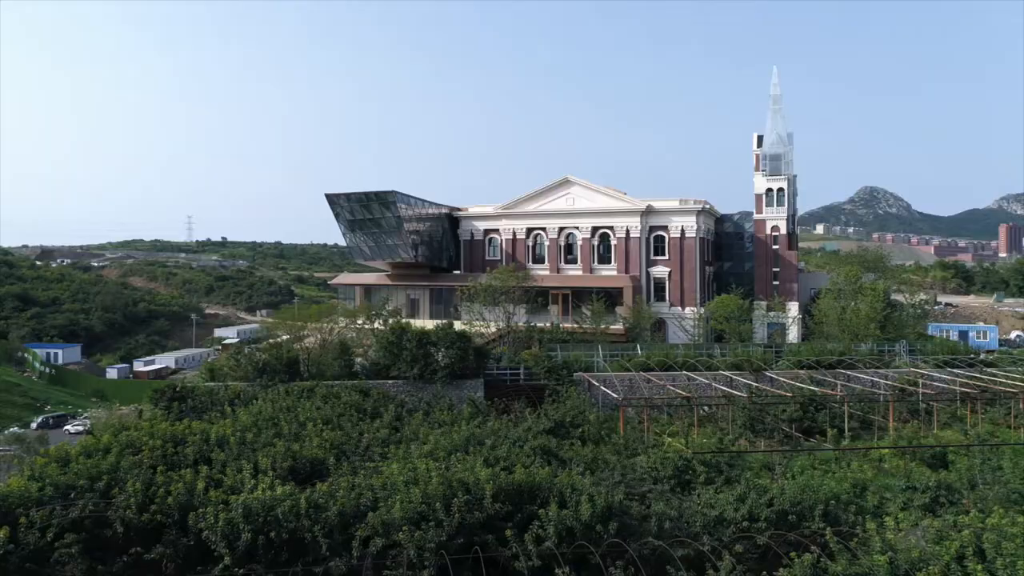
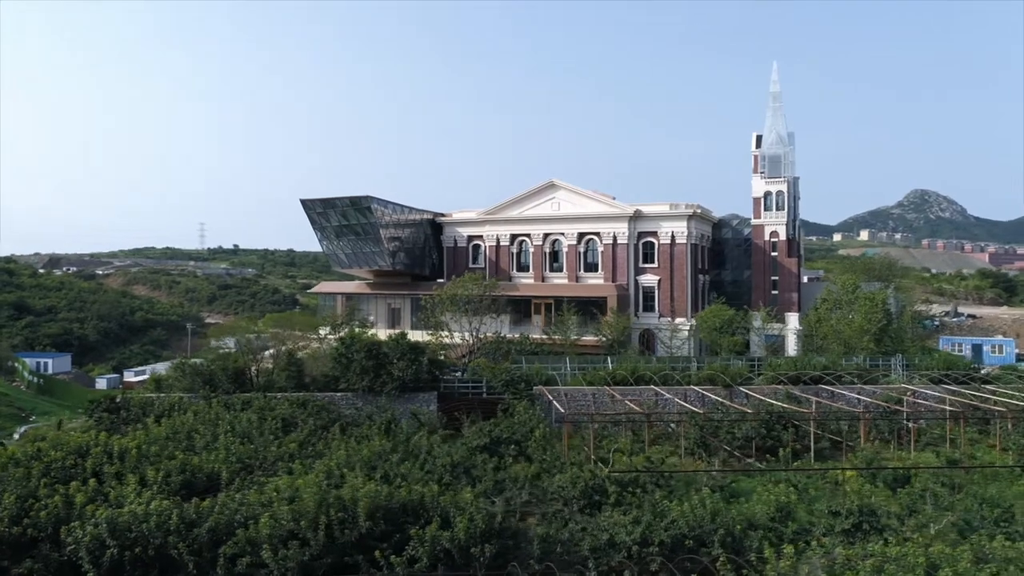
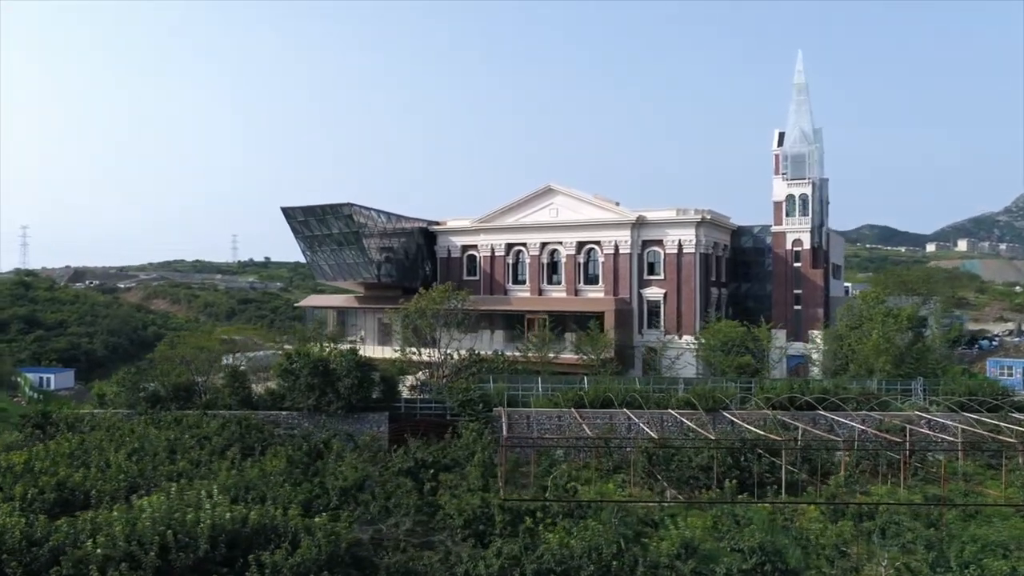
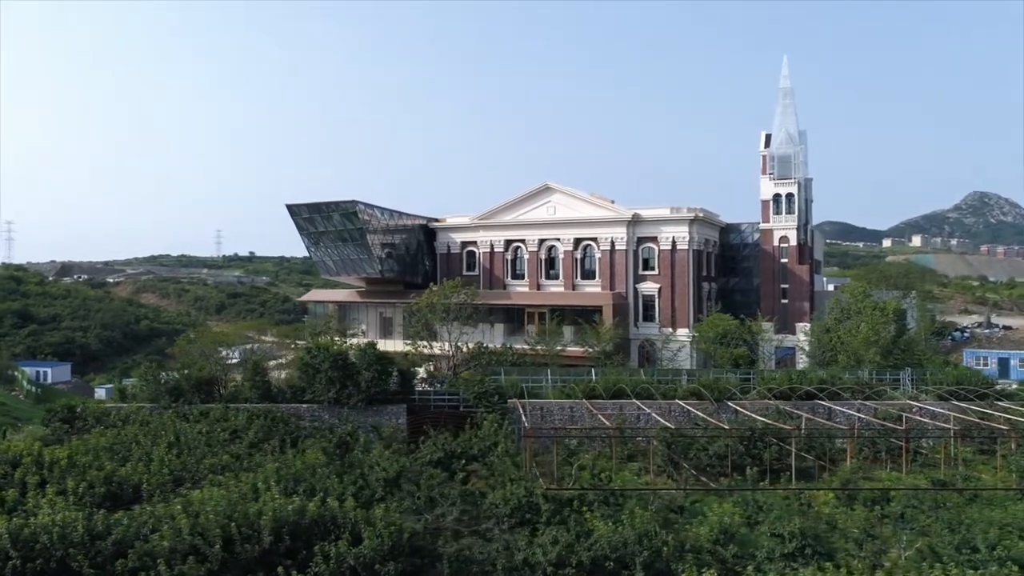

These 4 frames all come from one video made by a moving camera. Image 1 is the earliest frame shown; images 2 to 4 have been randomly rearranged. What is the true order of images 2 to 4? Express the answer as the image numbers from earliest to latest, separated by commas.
2, 4, 3
